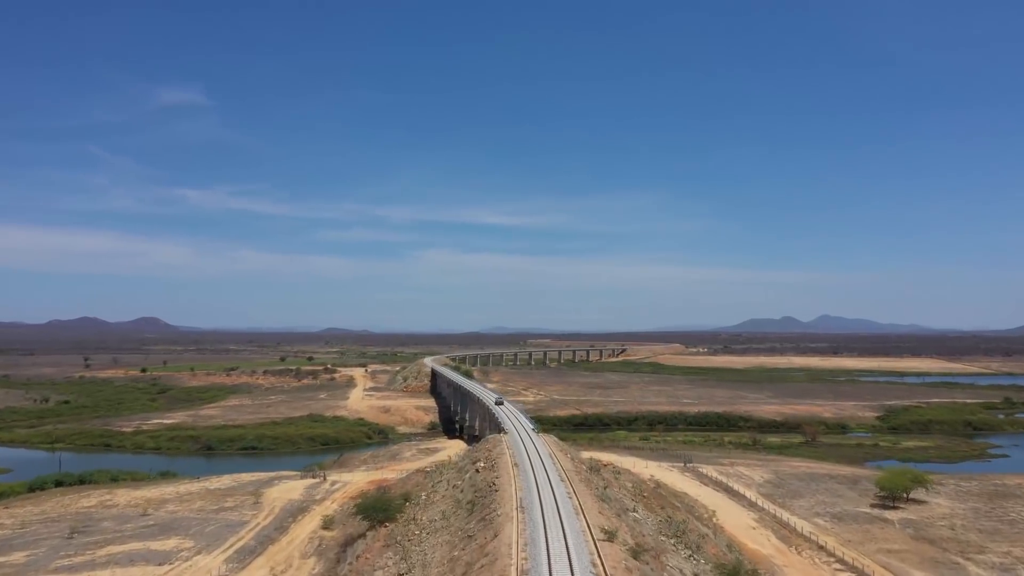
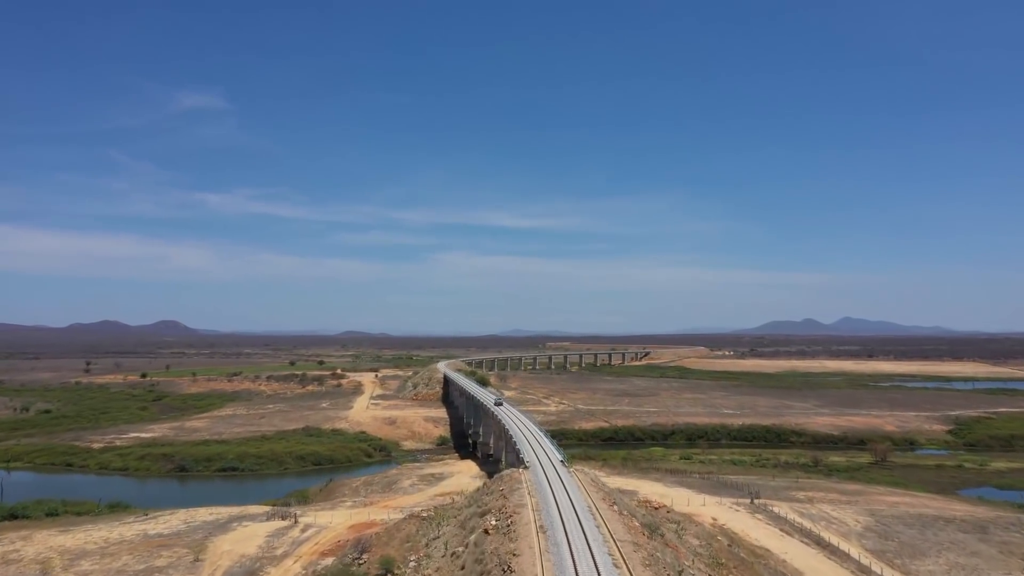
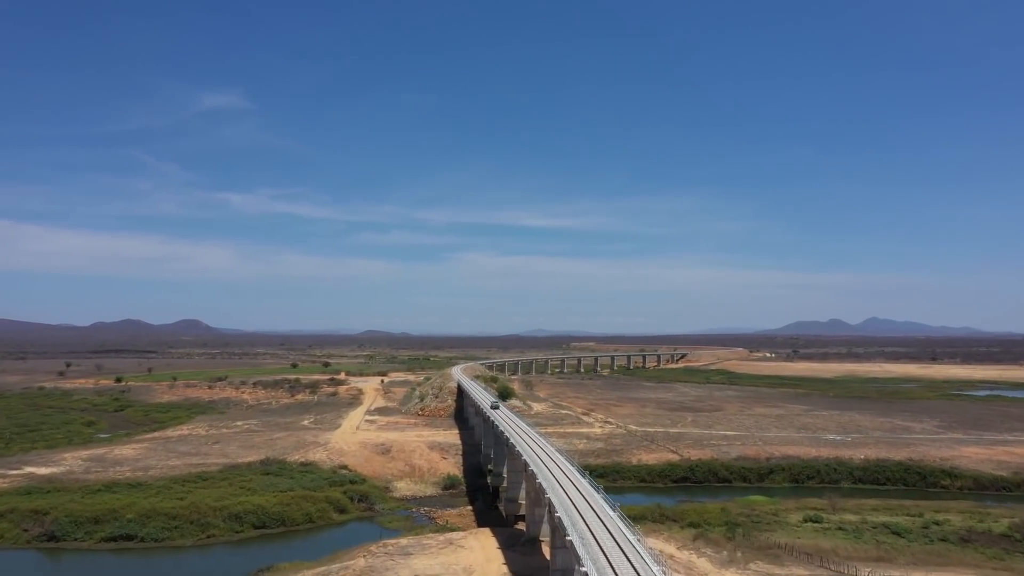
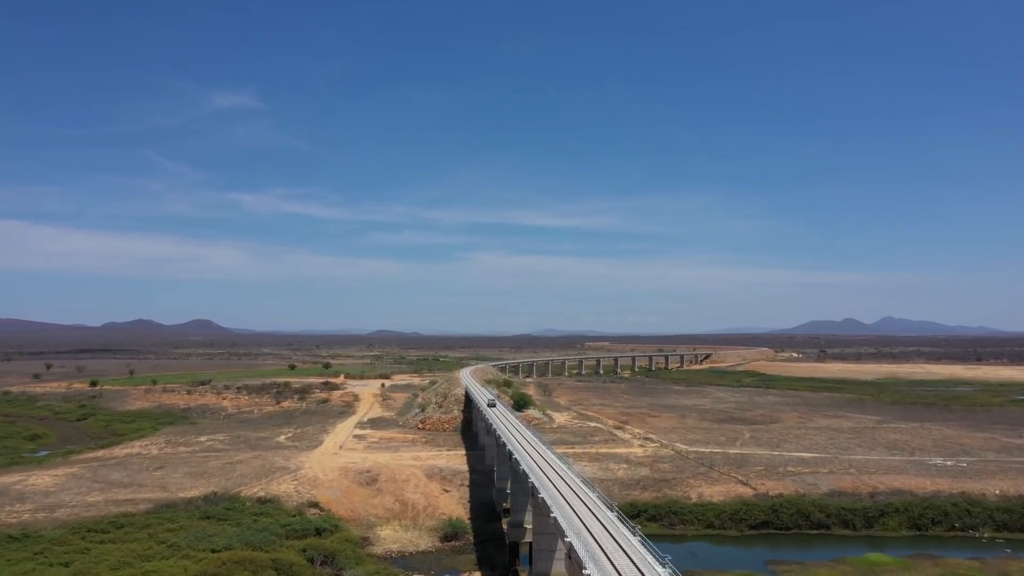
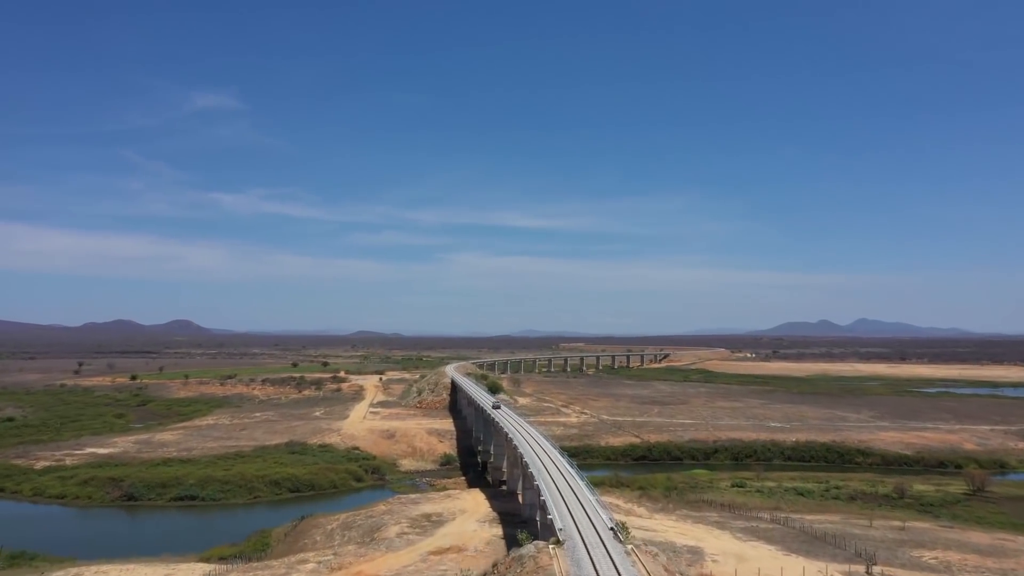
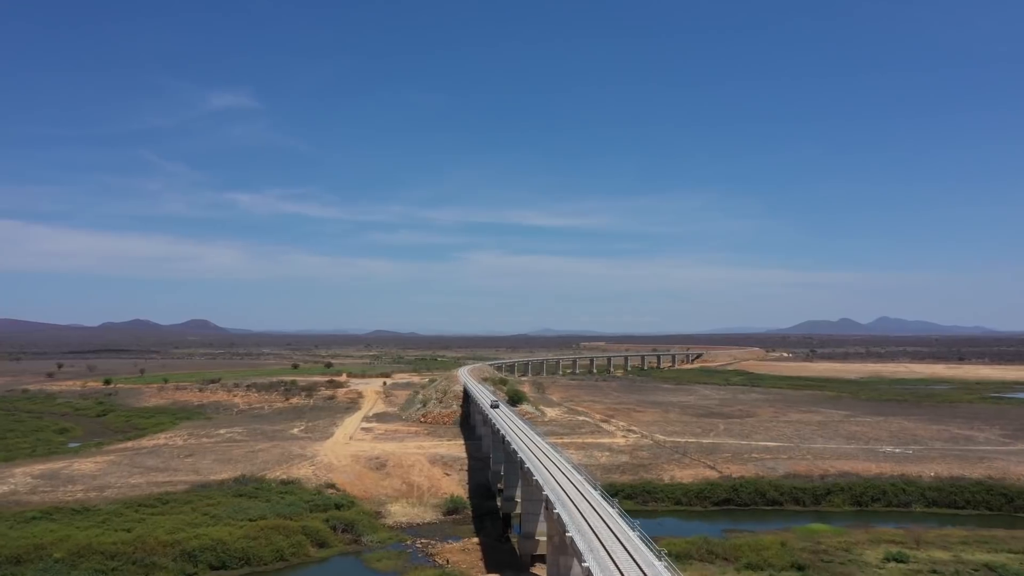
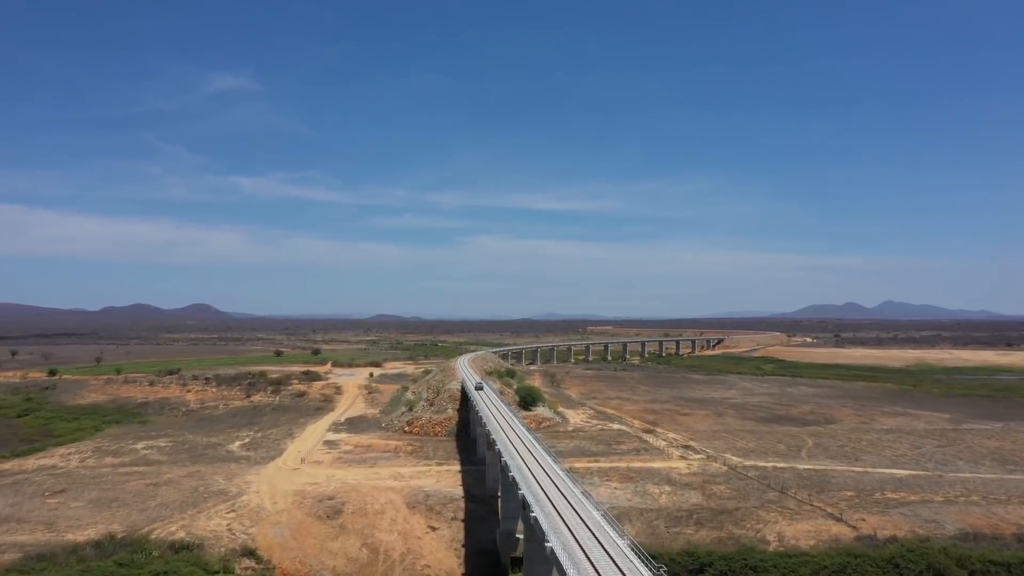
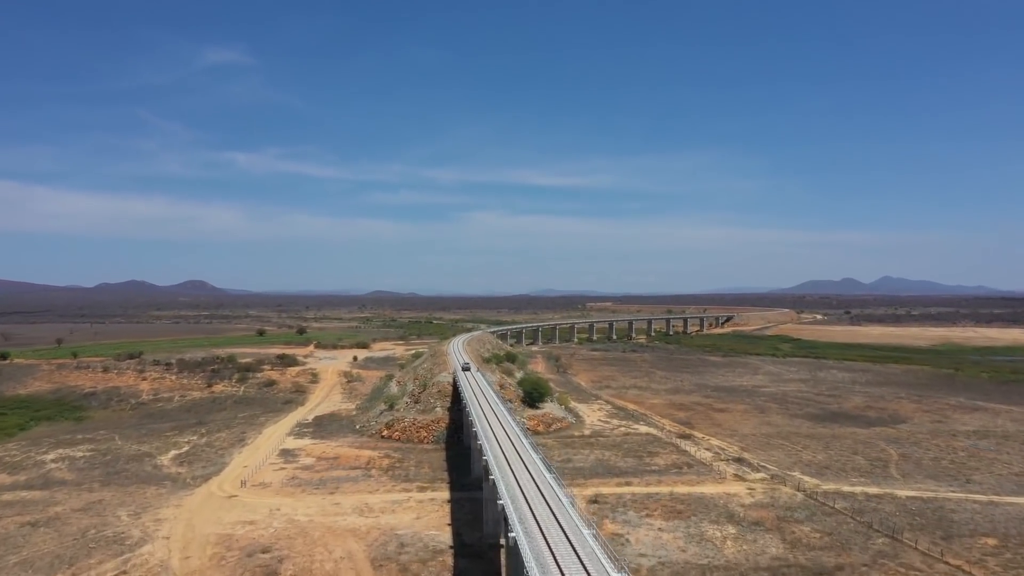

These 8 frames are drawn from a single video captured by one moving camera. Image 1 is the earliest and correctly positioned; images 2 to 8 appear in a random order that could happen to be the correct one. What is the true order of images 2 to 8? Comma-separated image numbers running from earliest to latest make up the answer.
2, 5, 3, 6, 4, 7, 8
